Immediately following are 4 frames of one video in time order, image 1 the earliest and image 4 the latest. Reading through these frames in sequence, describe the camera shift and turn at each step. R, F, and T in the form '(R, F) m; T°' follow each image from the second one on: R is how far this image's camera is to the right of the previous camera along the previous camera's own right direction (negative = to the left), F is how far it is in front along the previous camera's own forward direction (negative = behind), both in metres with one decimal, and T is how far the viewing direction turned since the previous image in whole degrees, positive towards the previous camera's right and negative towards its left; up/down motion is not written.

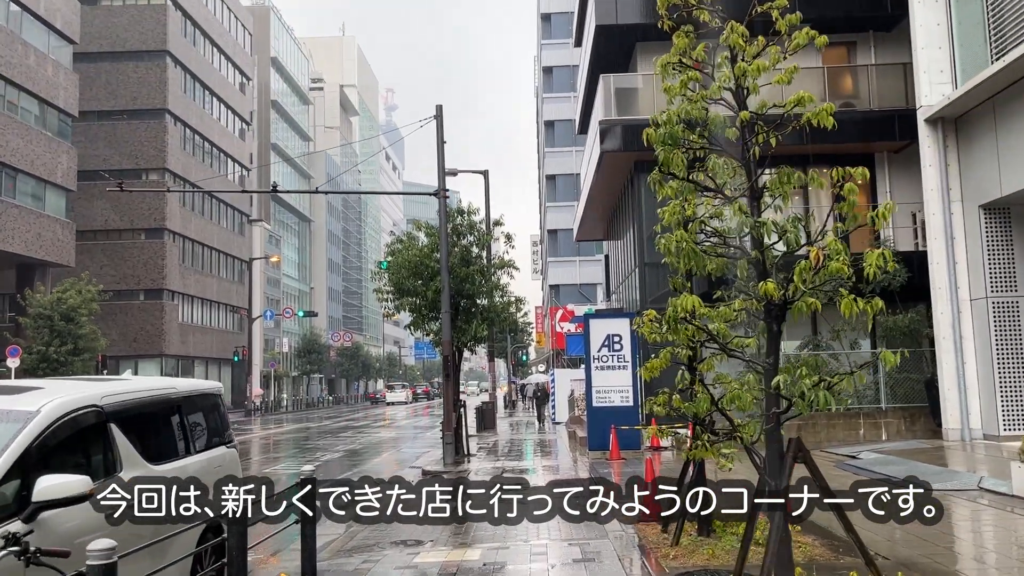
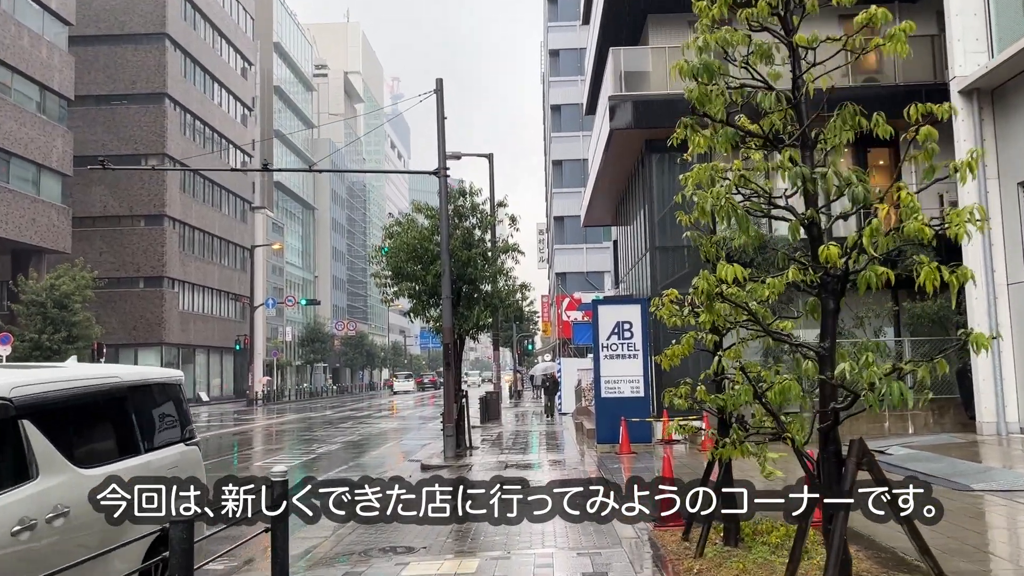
(0.0, +1.0) m; 0°
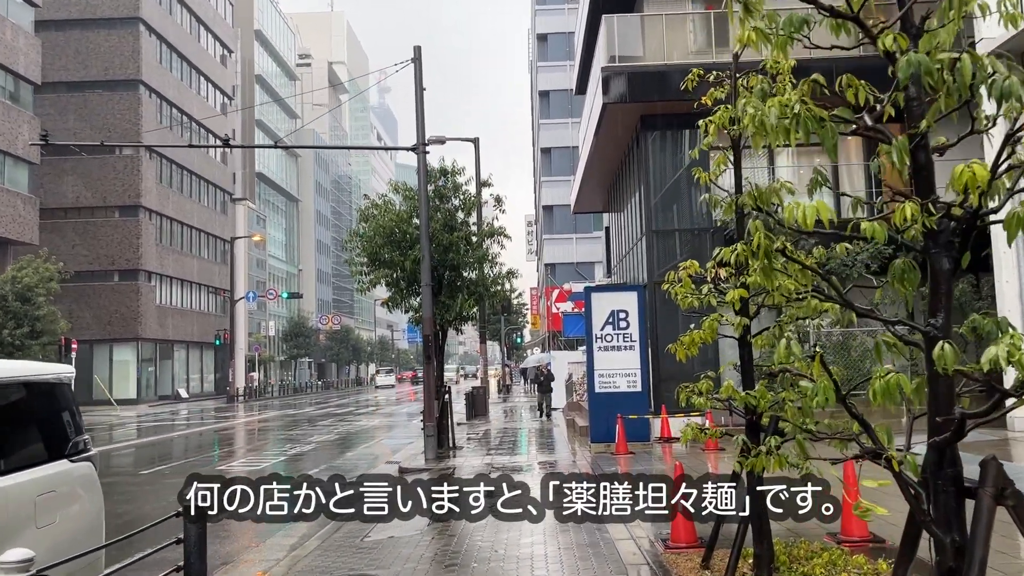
(+0.1, +1.4) m; +1°
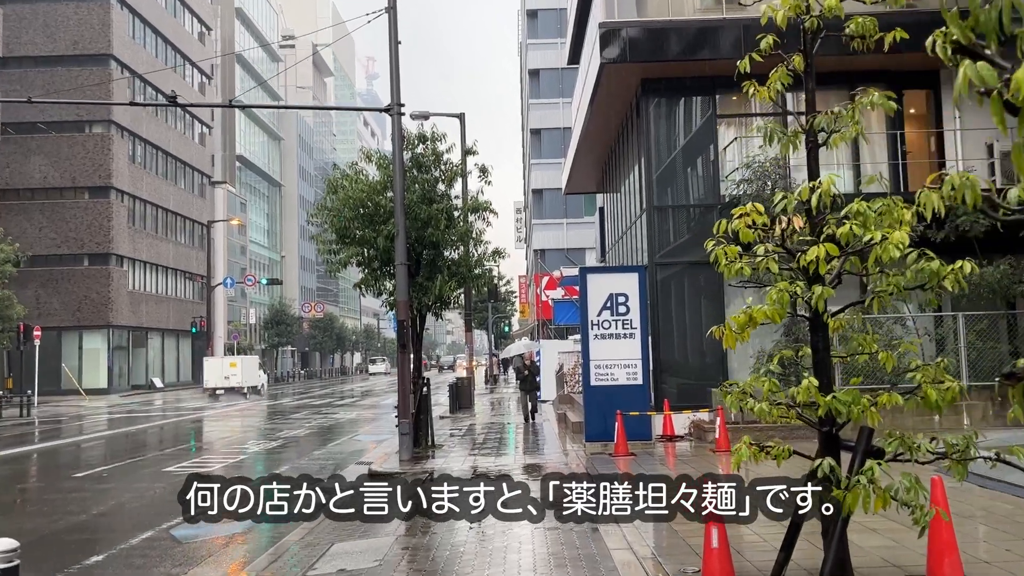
(0.0, +1.8) m; +1°
